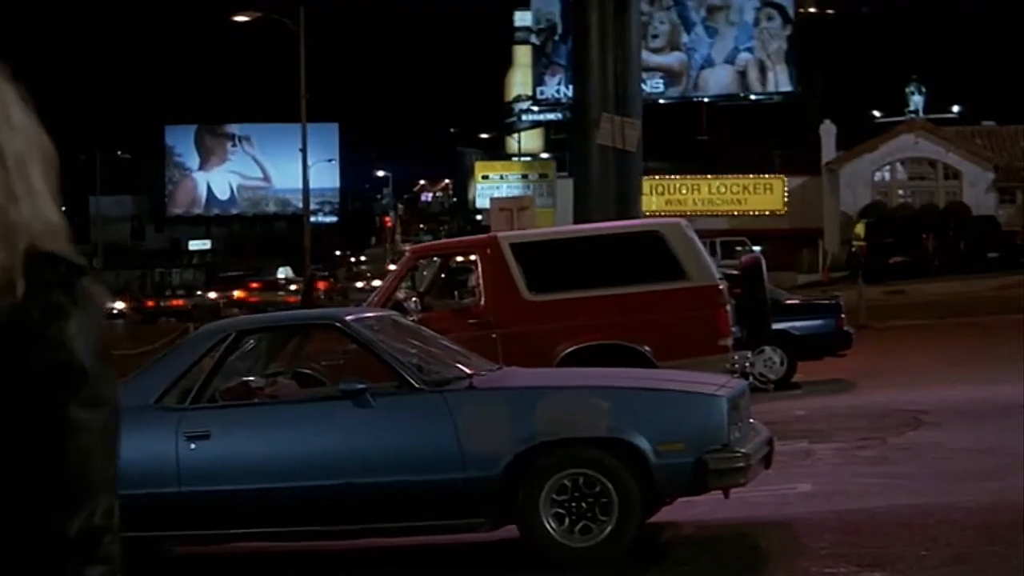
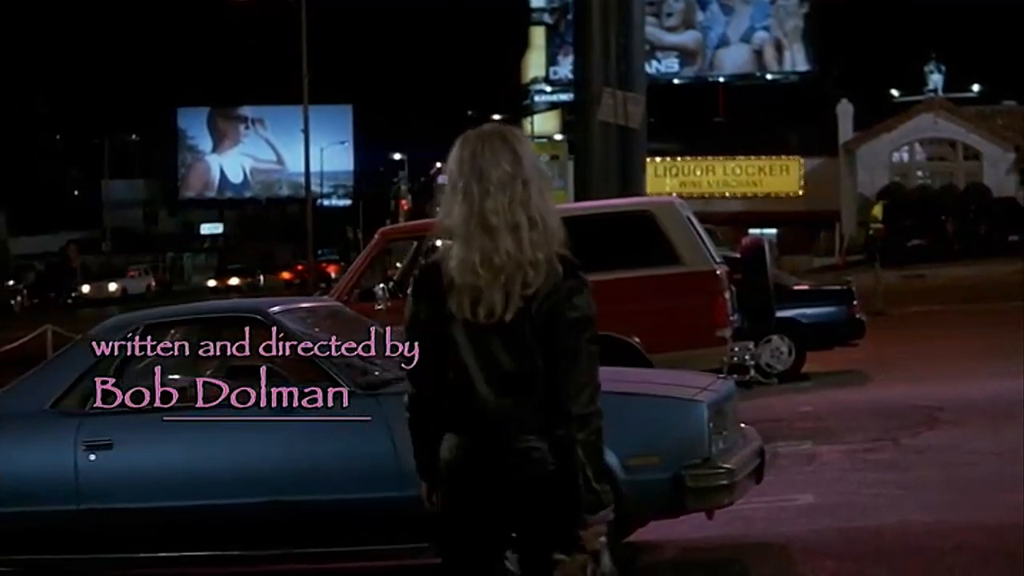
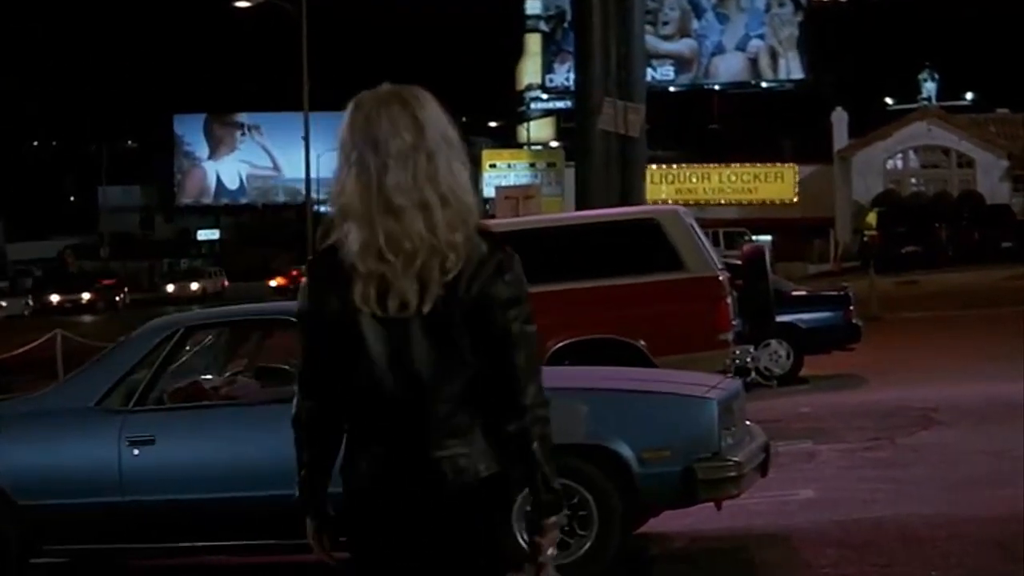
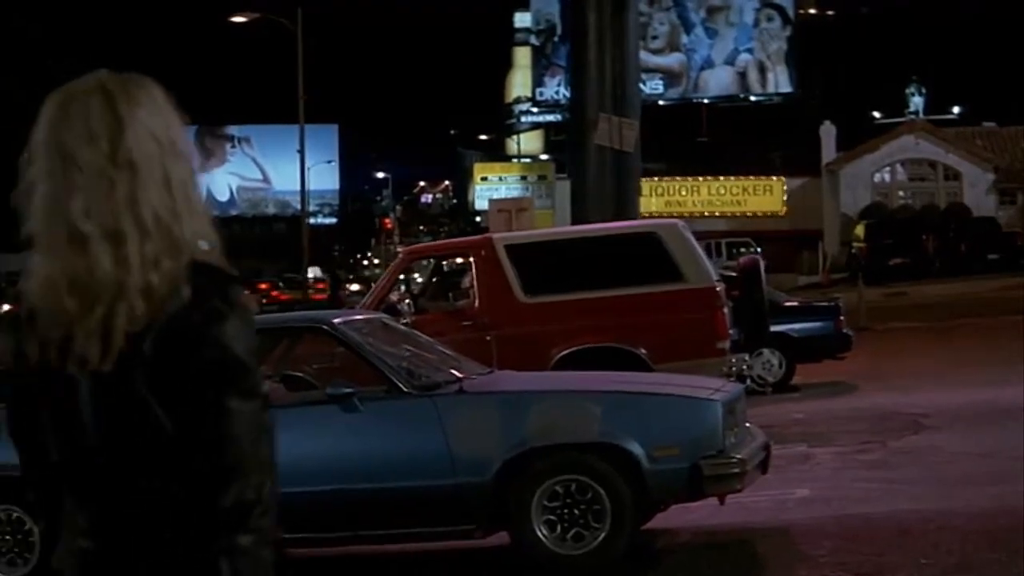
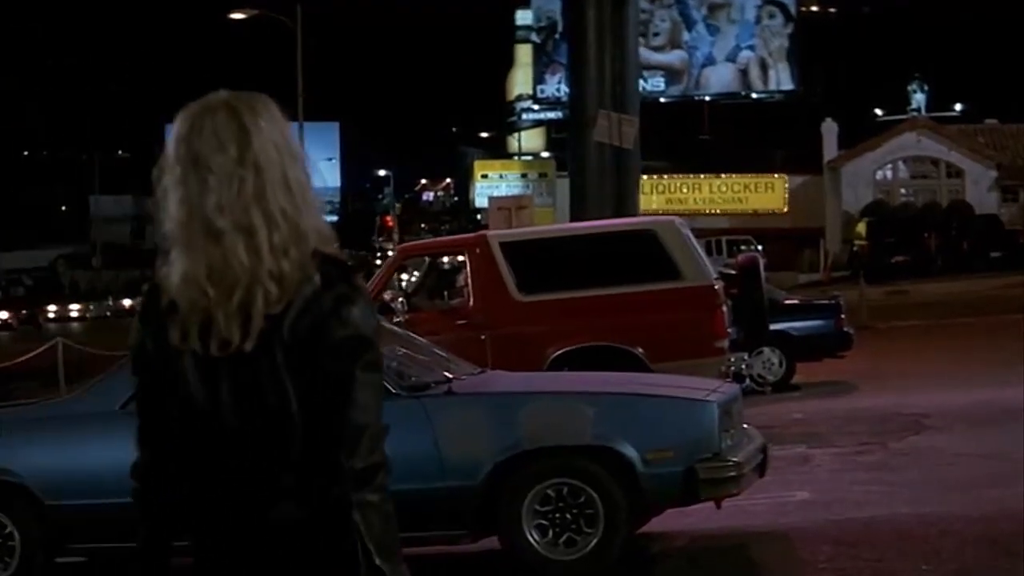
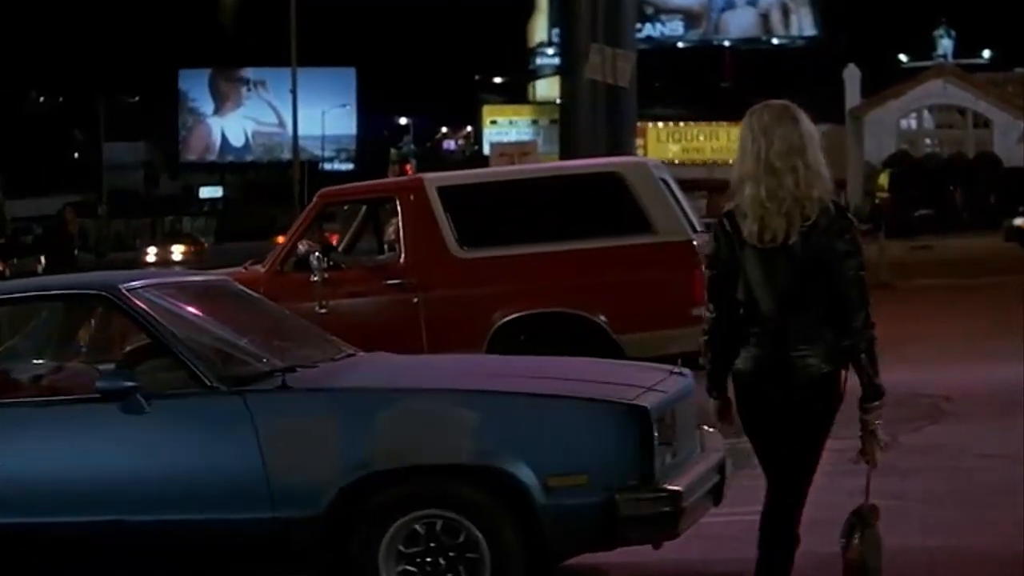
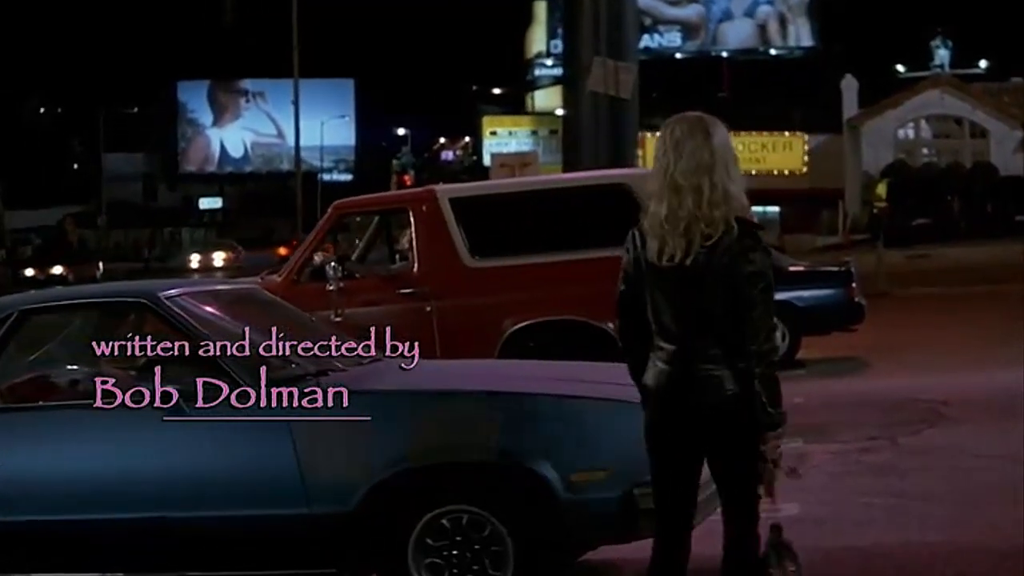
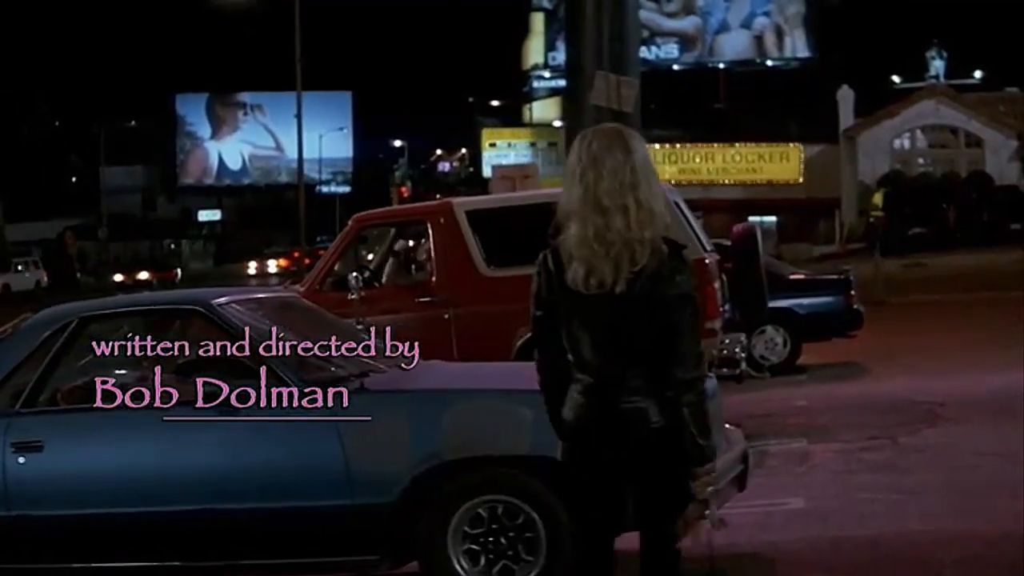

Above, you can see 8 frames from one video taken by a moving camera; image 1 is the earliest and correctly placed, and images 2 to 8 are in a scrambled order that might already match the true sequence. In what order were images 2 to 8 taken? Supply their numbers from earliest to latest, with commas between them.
4, 5, 3, 2, 8, 7, 6
